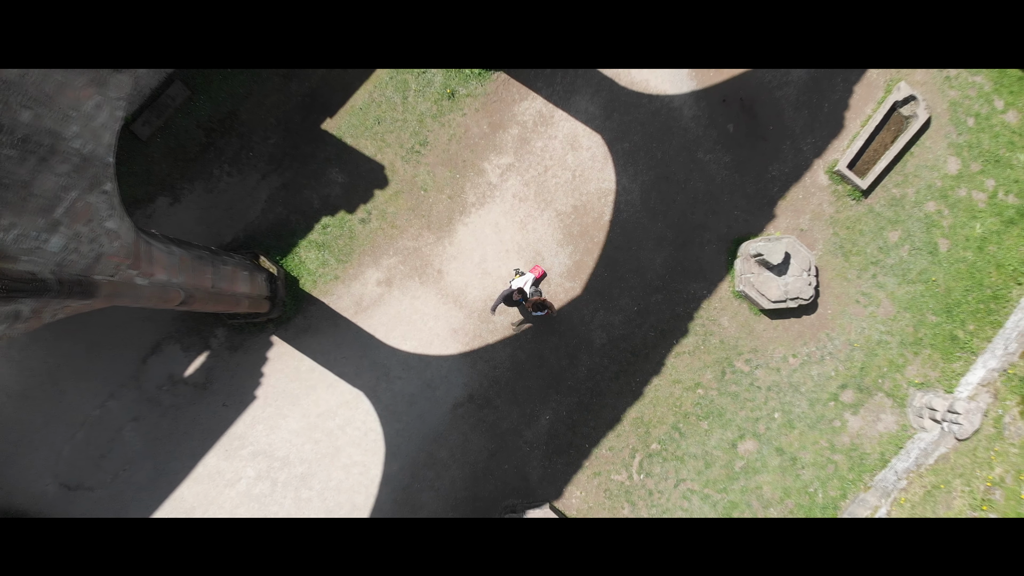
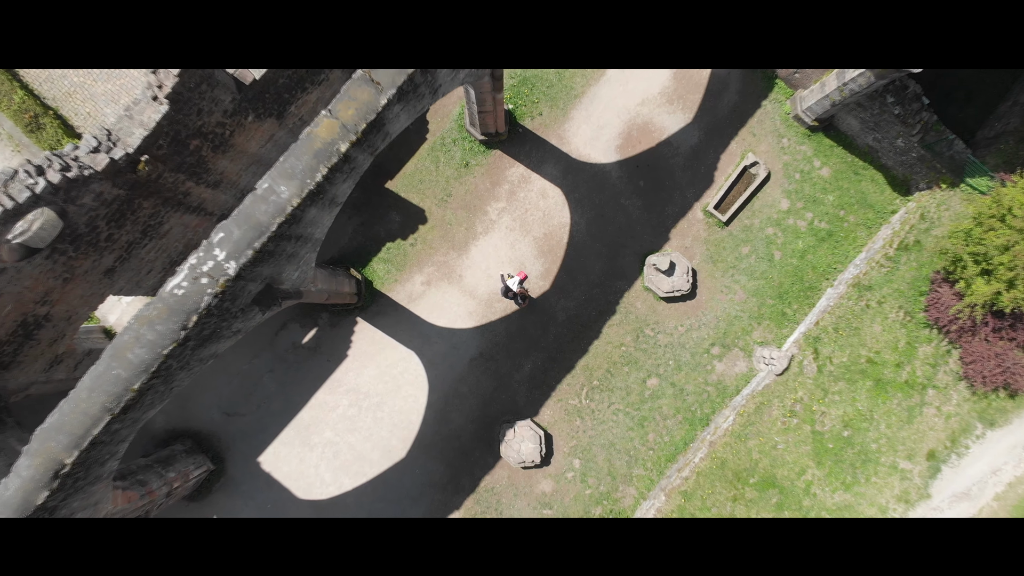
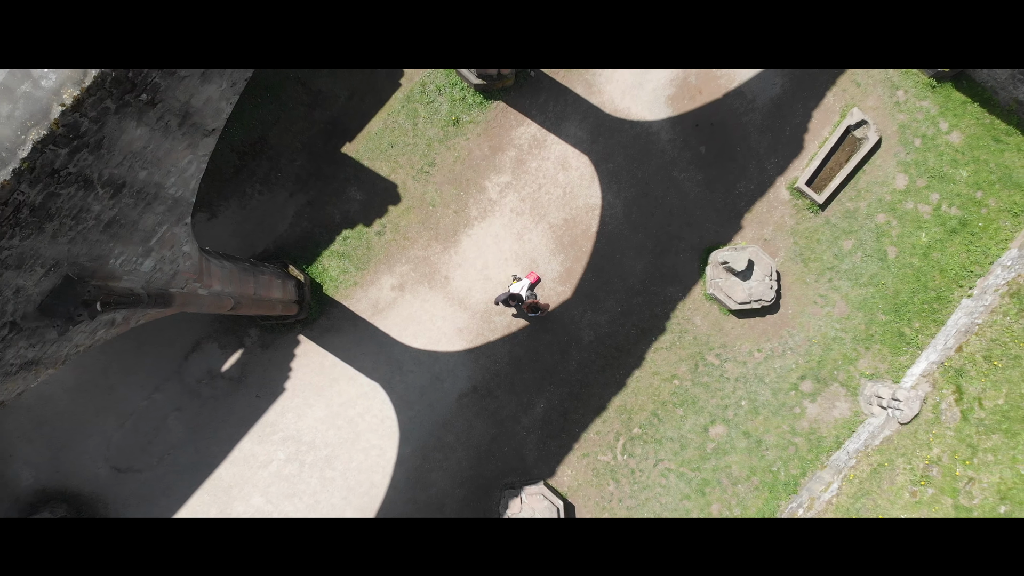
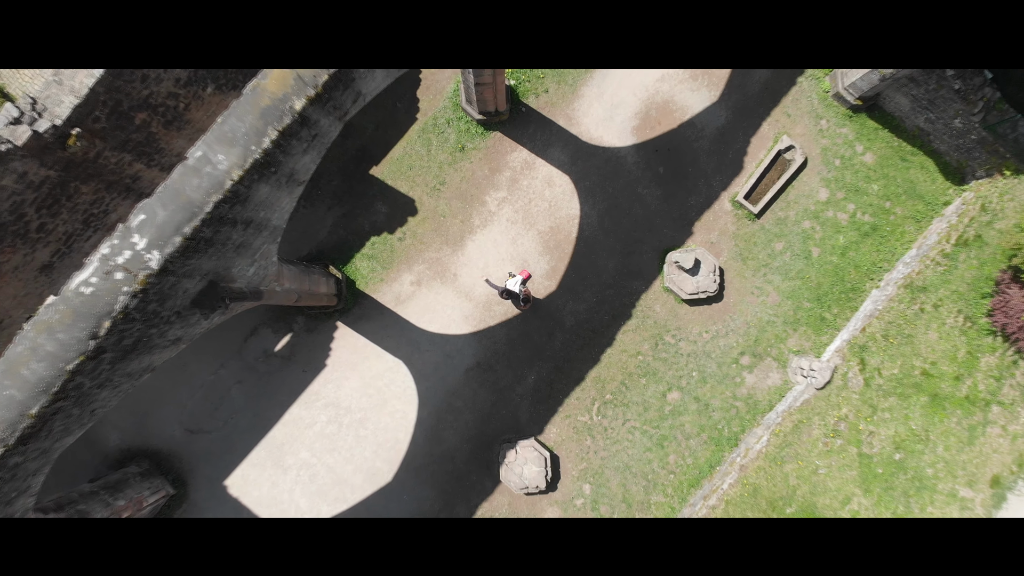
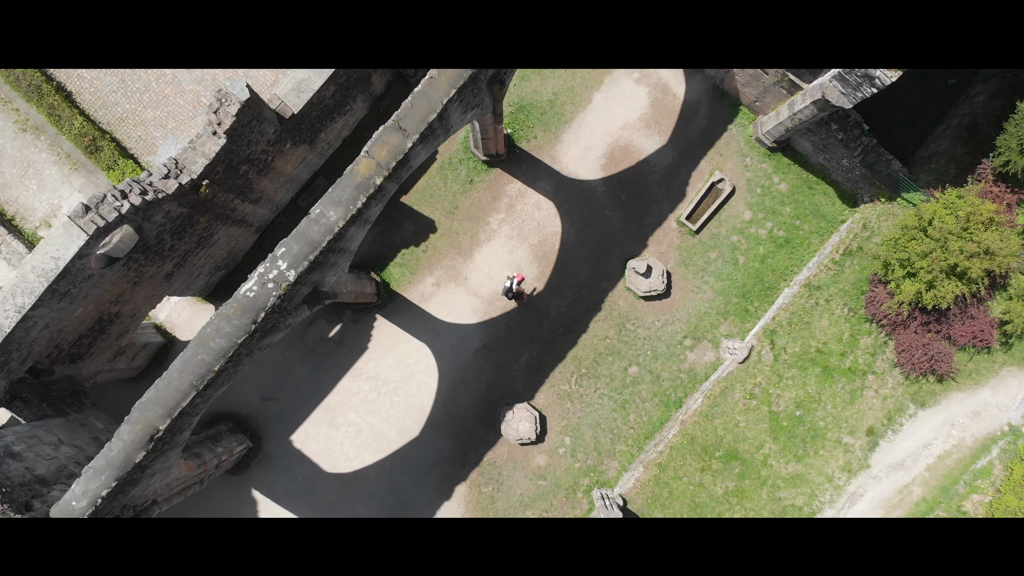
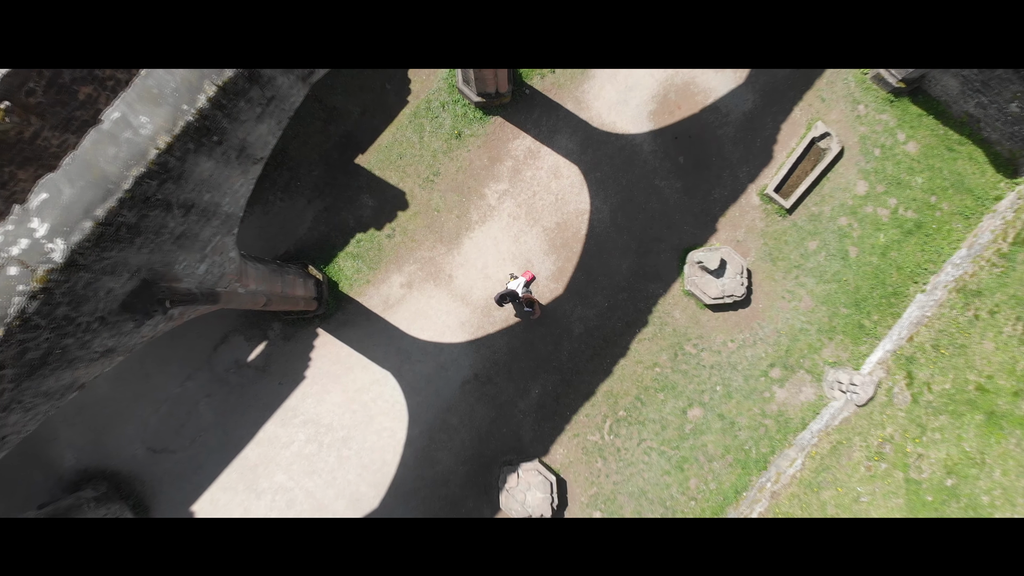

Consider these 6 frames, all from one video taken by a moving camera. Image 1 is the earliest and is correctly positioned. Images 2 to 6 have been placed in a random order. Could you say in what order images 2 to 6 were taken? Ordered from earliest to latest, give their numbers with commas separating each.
3, 6, 4, 2, 5
